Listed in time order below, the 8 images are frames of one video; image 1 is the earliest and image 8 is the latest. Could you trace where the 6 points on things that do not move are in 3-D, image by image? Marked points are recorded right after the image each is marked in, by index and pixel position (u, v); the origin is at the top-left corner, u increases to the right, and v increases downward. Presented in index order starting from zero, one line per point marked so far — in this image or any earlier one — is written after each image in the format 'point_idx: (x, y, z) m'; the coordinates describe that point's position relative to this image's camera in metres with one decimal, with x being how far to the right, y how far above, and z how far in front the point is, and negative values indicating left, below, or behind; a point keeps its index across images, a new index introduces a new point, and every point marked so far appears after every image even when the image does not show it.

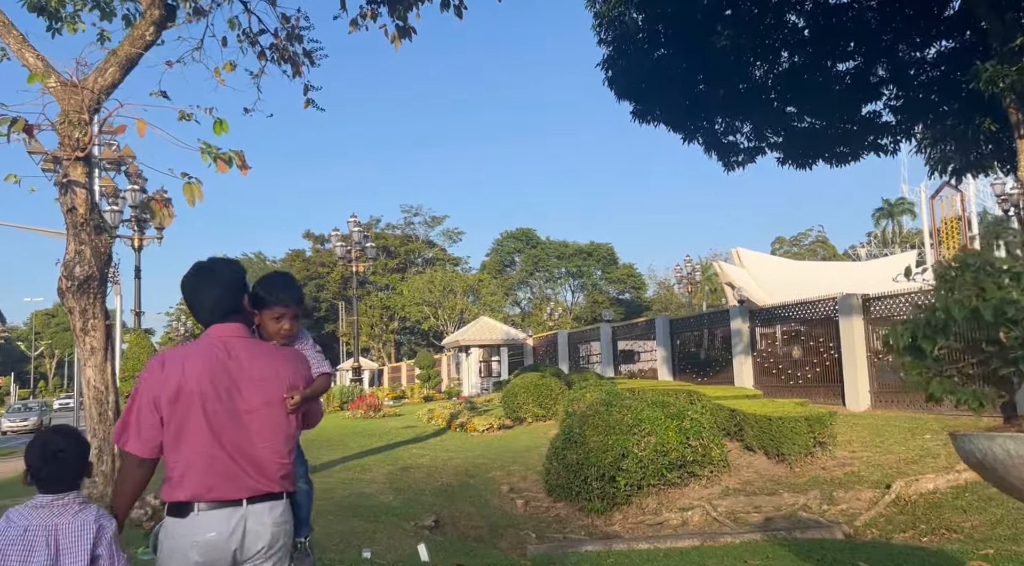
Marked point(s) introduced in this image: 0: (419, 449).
0: (-1.6, -2.8, +13.1) m
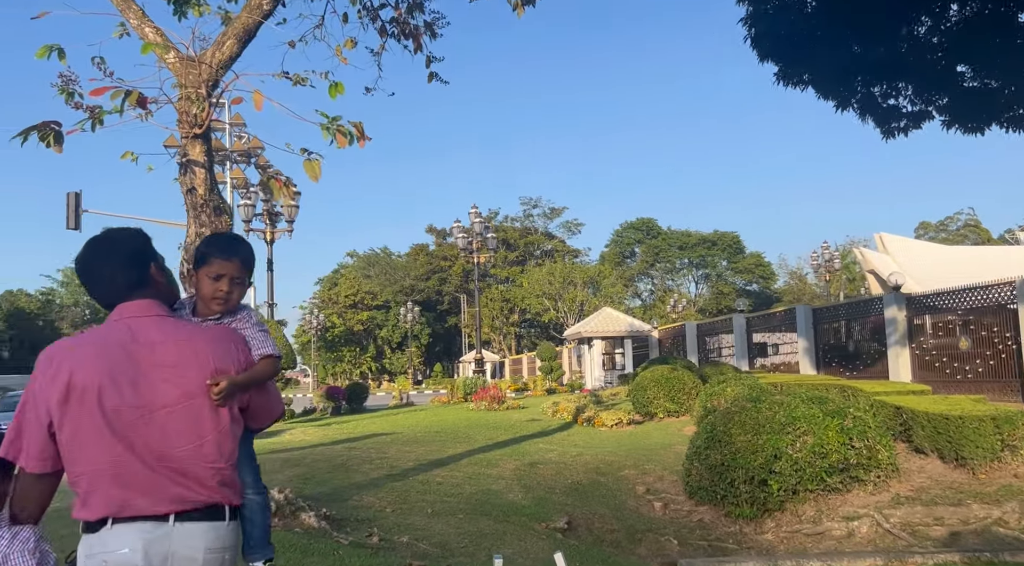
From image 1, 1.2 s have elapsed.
0: (+0.5, -2.6, +12.4) m
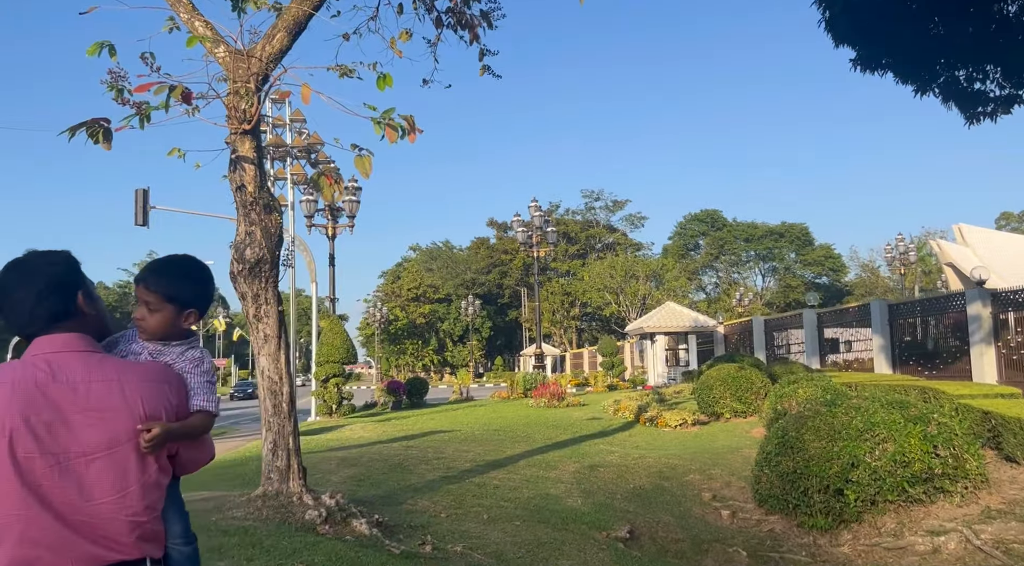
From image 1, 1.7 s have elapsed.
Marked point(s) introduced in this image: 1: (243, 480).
0: (+1.5, -2.6, +12.1) m
1: (-2.8, -2.1, +8.0) m
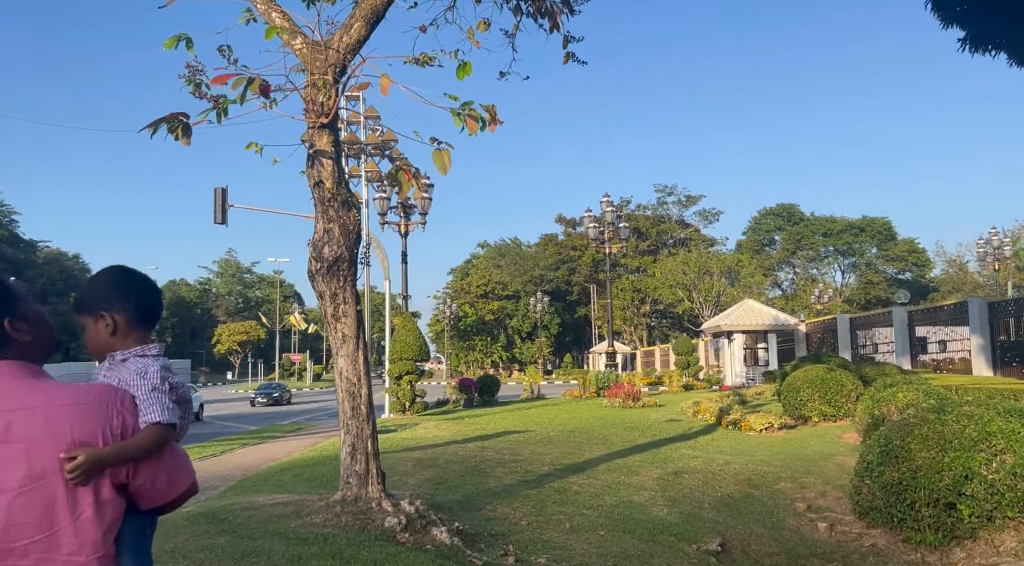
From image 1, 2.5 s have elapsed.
0: (+2.7, -2.5, +11.6) m
1: (-2.0, -2.1, +7.9) m
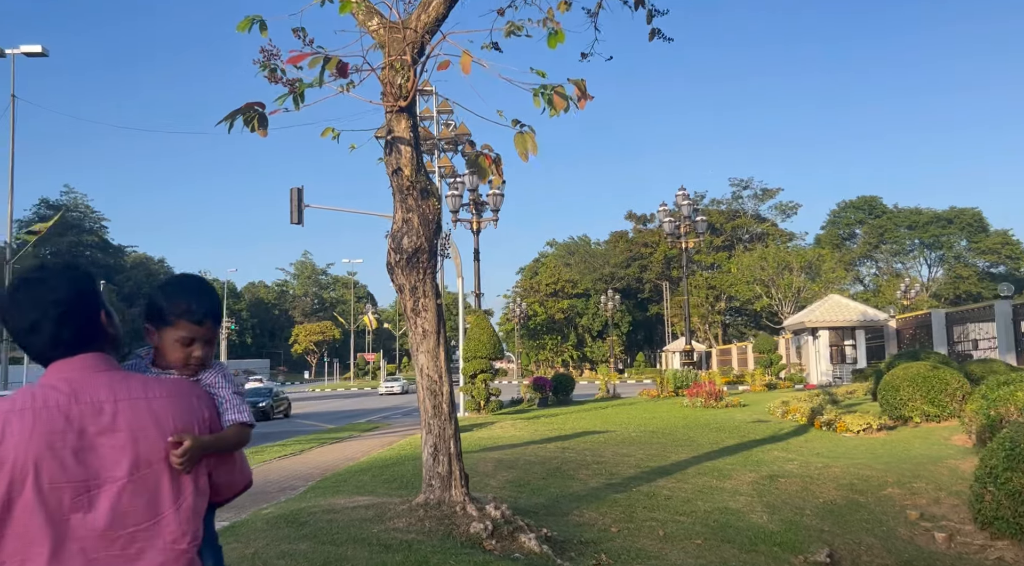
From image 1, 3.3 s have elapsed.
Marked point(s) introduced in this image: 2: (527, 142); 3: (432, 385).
0: (+3.8, -2.4, +10.9) m
1: (-1.1, -2.0, +7.6) m
2: (+0.1, +1.0, +5.6) m
3: (-0.6, -0.8, +5.8) m
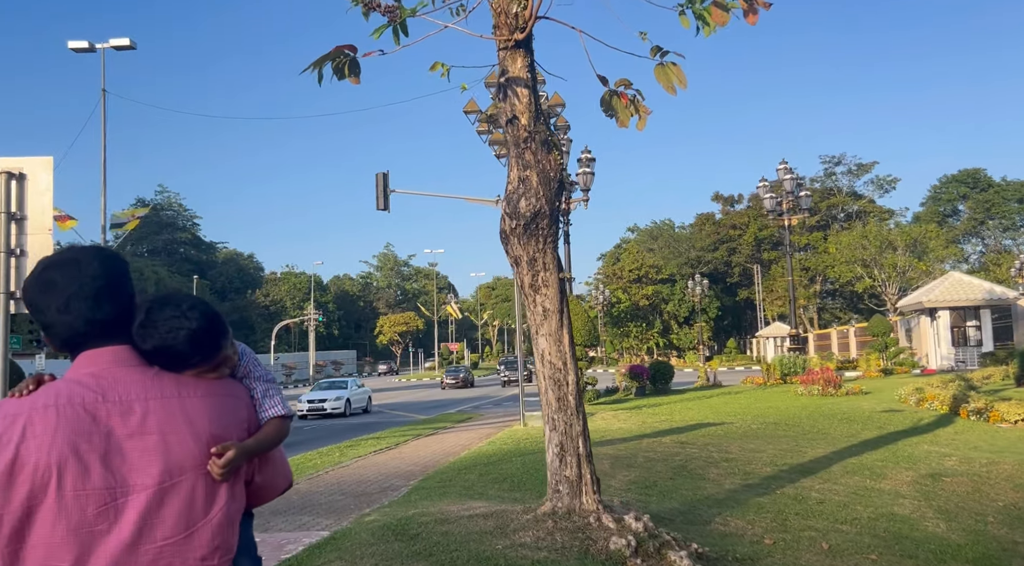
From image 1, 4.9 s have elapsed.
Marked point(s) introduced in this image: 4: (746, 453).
0: (+5.2, -2.0, +9.6) m
1: (0.0, -1.8, +6.8) m
2: (+1.0, +1.3, +4.6) m
3: (+0.3, -0.6, +5.0) m
4: (+2.7, -2.0, +8.9) m
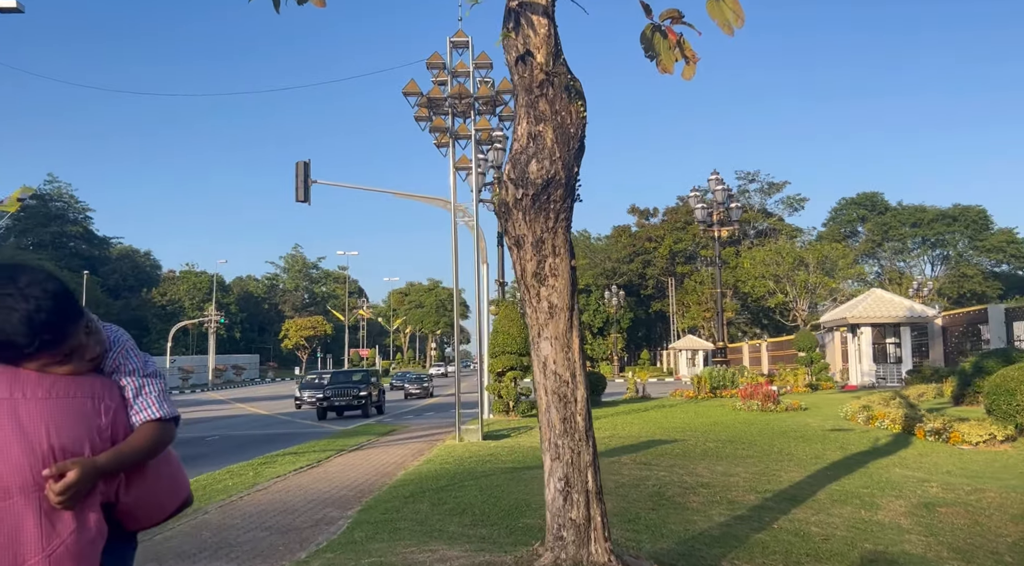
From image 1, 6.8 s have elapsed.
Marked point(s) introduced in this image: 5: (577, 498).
0: (+4.6, -2.2, +9.0) m
1: (-0.3, -1.7, +5.7) m
2: (+1.0, +1.3, +3.7) m
3: (+0.3, -0.5, +3.9) m
4: (+2.2, -2.0, +8.1) m
5: (+0.3, -1.1, +3.9) m
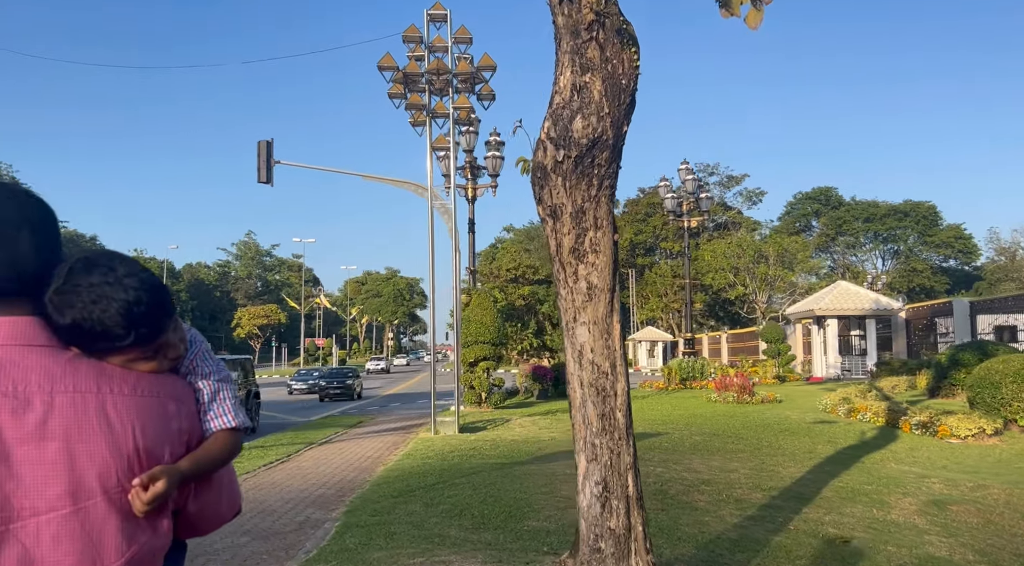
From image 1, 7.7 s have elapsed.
0: (+4.4, -2.1, +8.8) m
1: (-0.2, -1.6, +5.2) m
2: (+1.2, +1.4, +3.2) m
3: (+0.4, -0.4, +3.4) m
4: (+2.1, -1.9, +7.7) m
5: (+0.5, -1.0, +3.4) m
